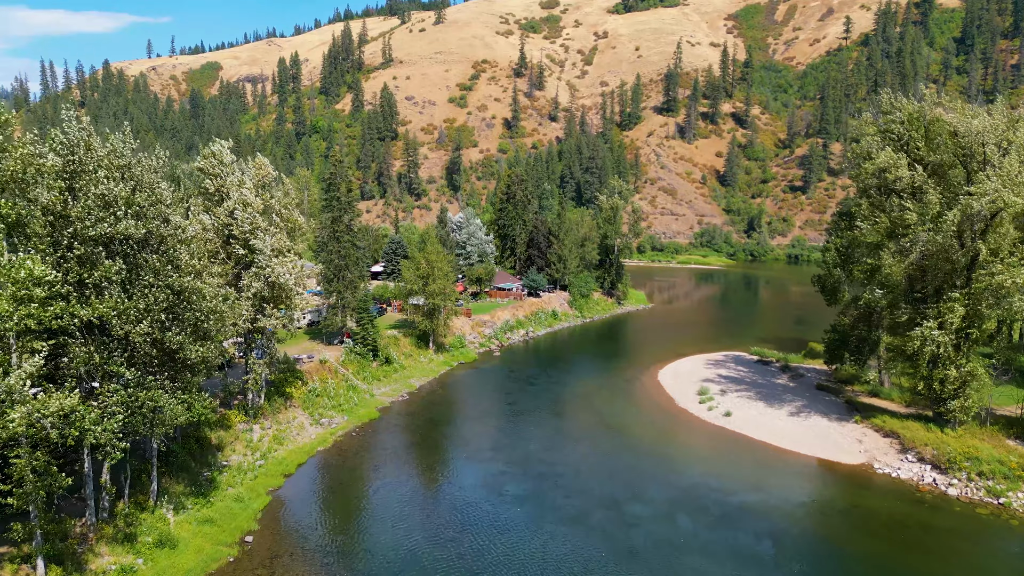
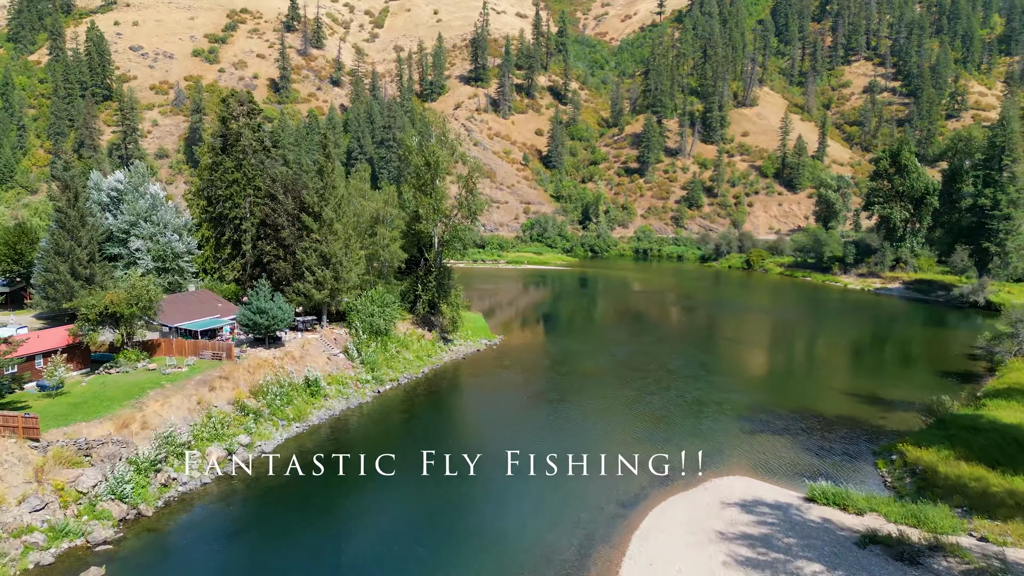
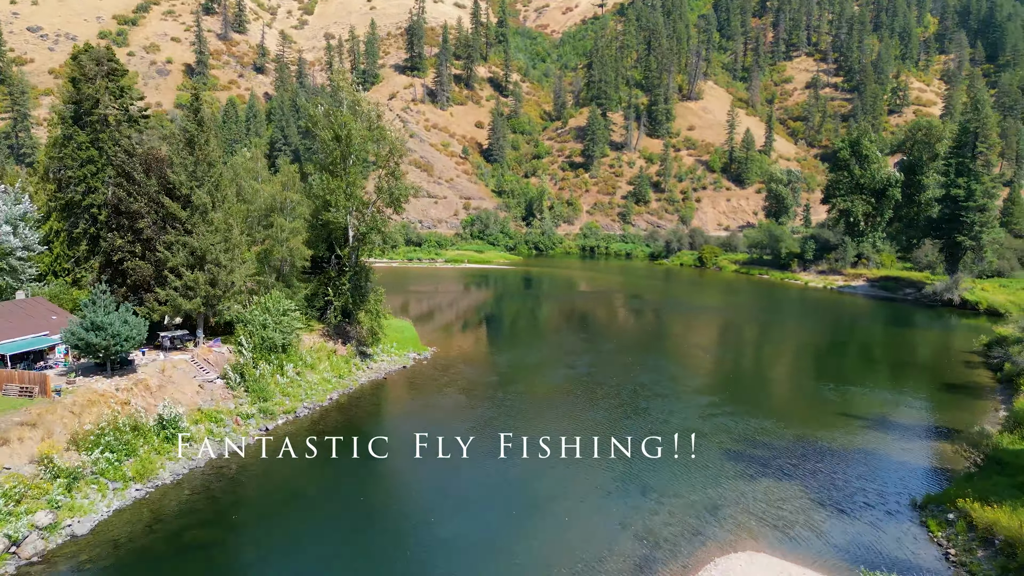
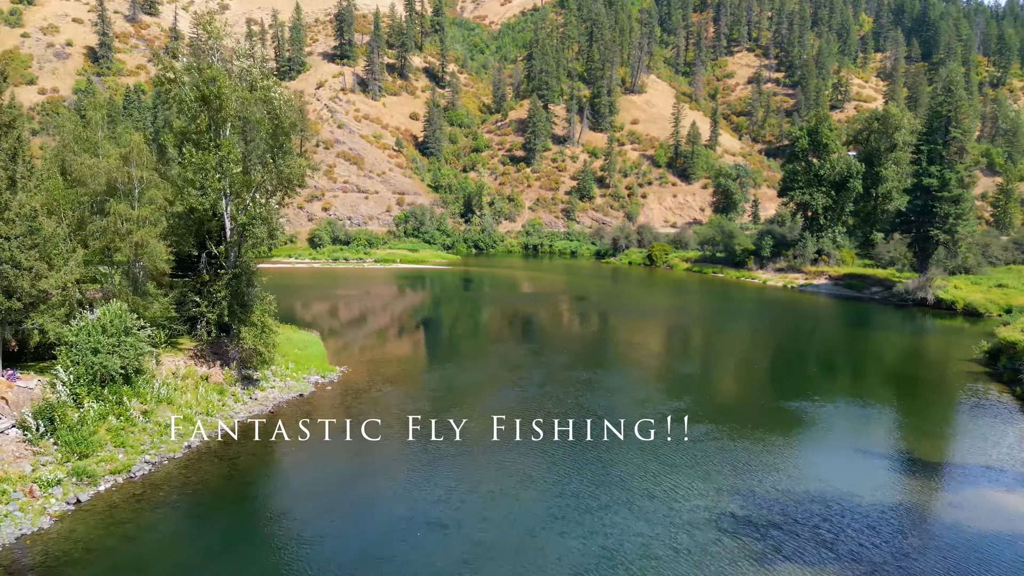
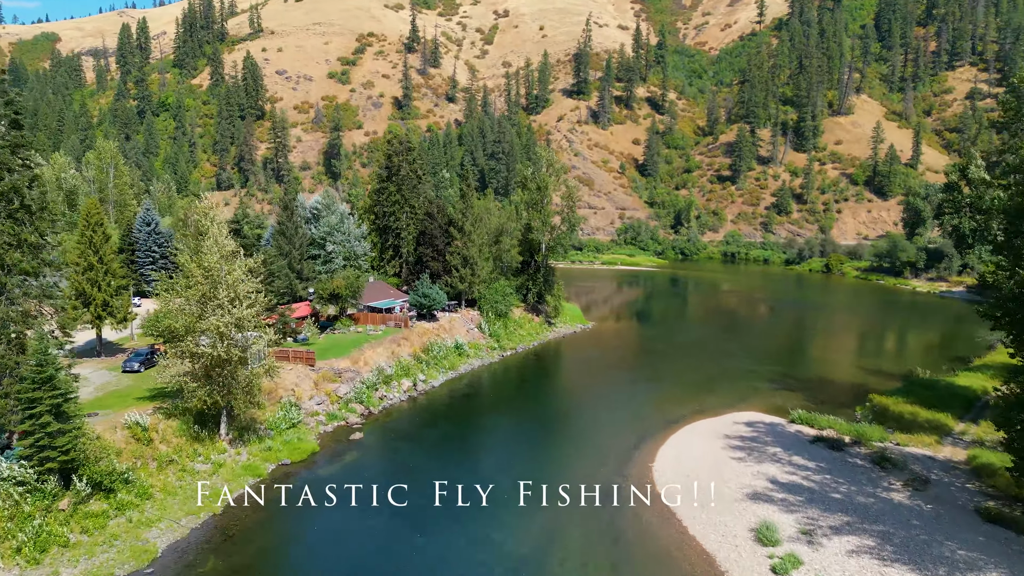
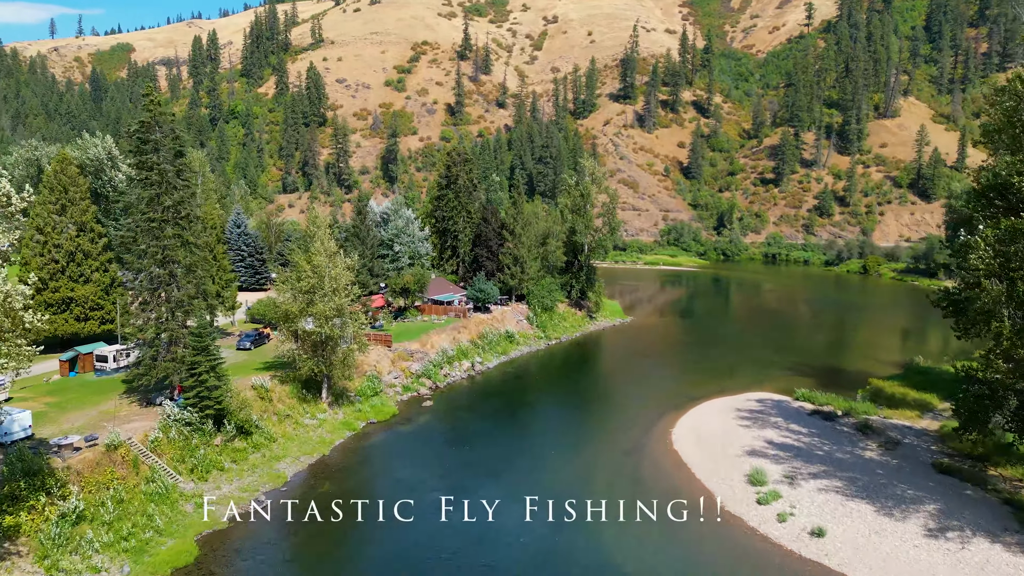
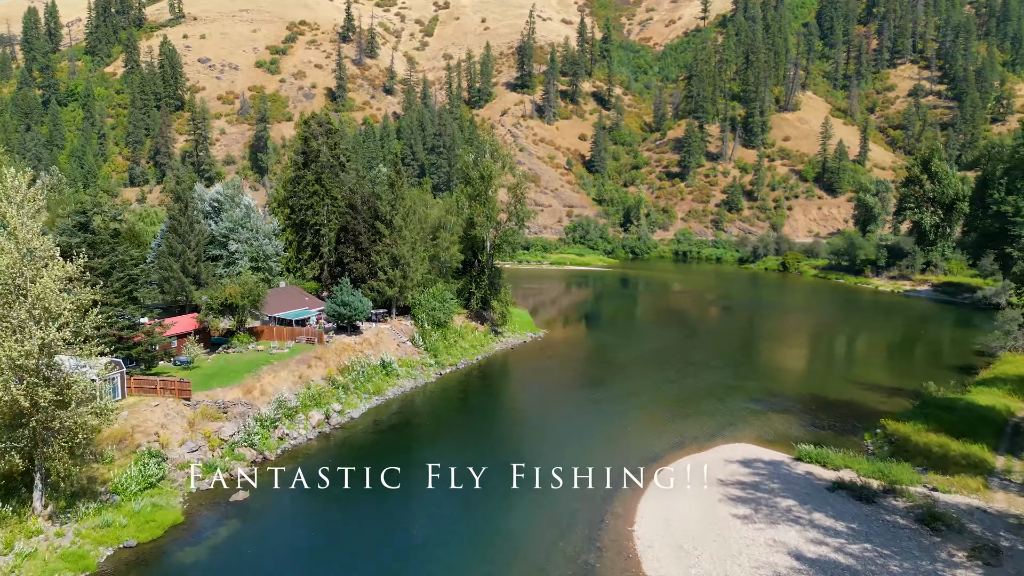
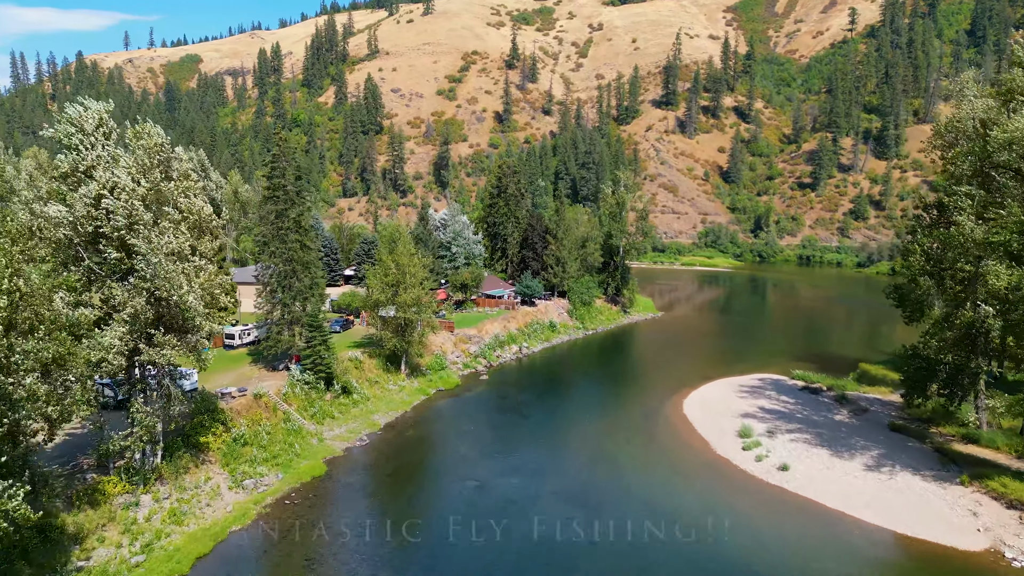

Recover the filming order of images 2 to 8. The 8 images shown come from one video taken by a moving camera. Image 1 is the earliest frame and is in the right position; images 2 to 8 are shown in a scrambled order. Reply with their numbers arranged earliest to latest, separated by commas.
8, 6, 5, 7, 2, 3, 4
